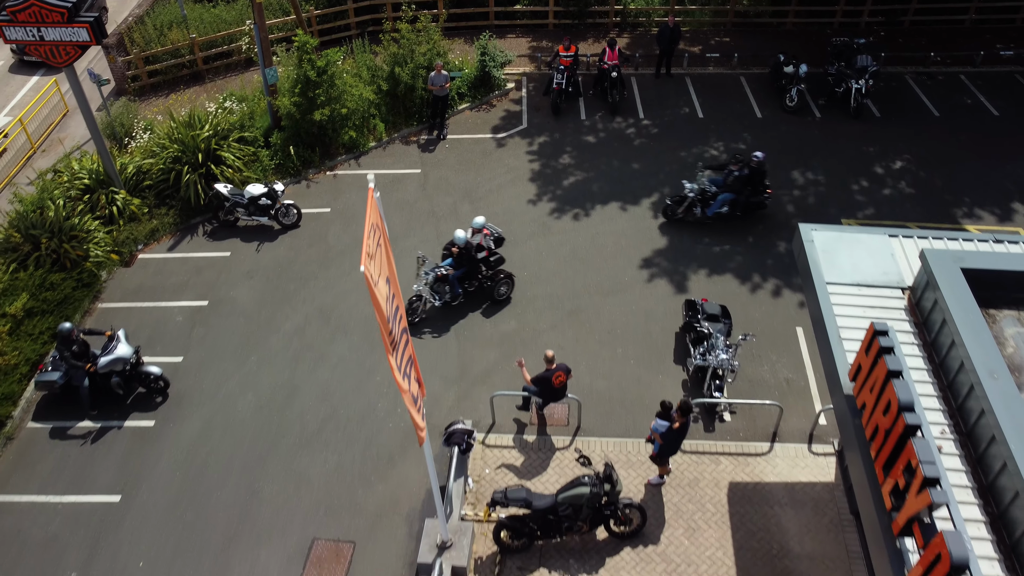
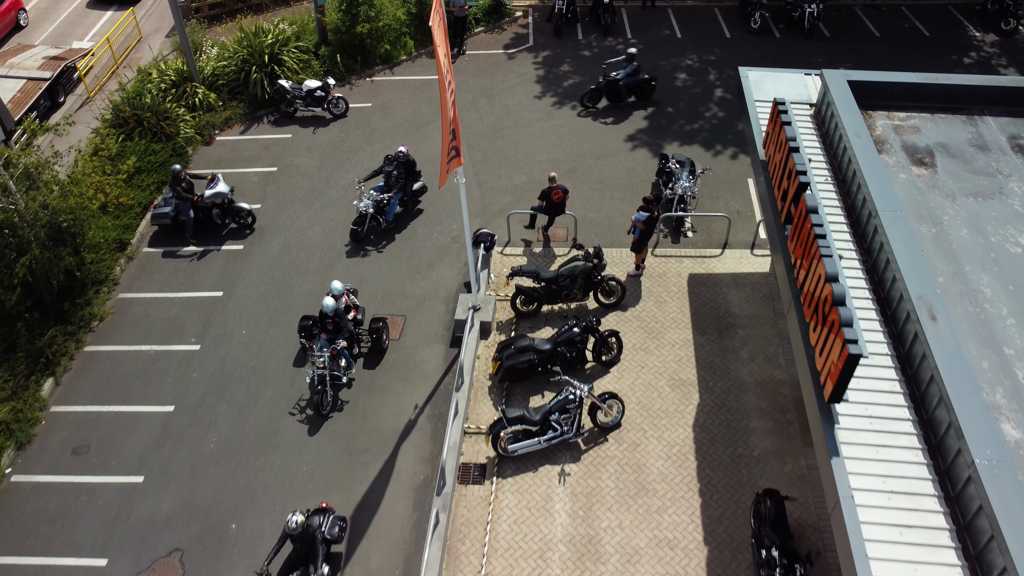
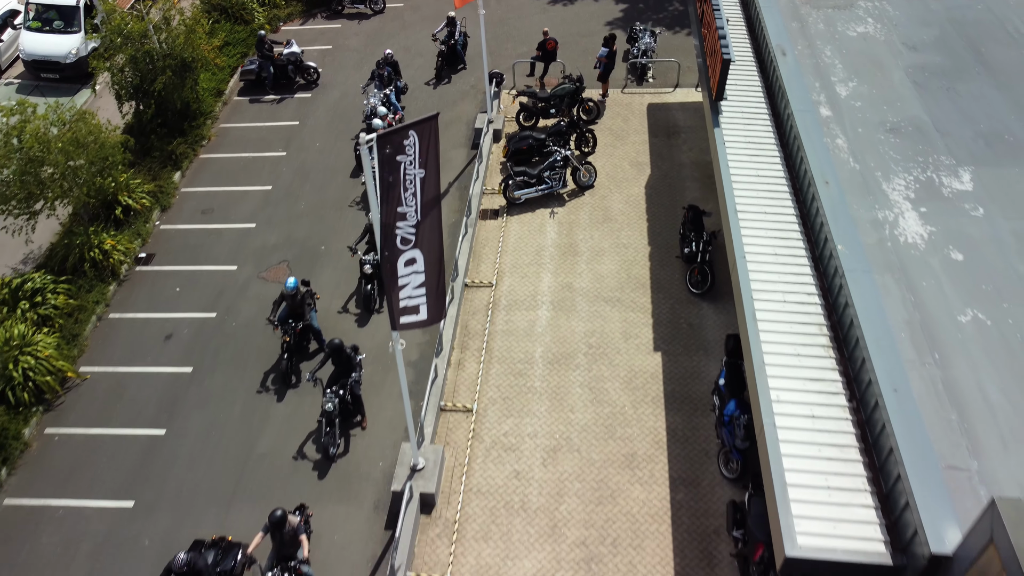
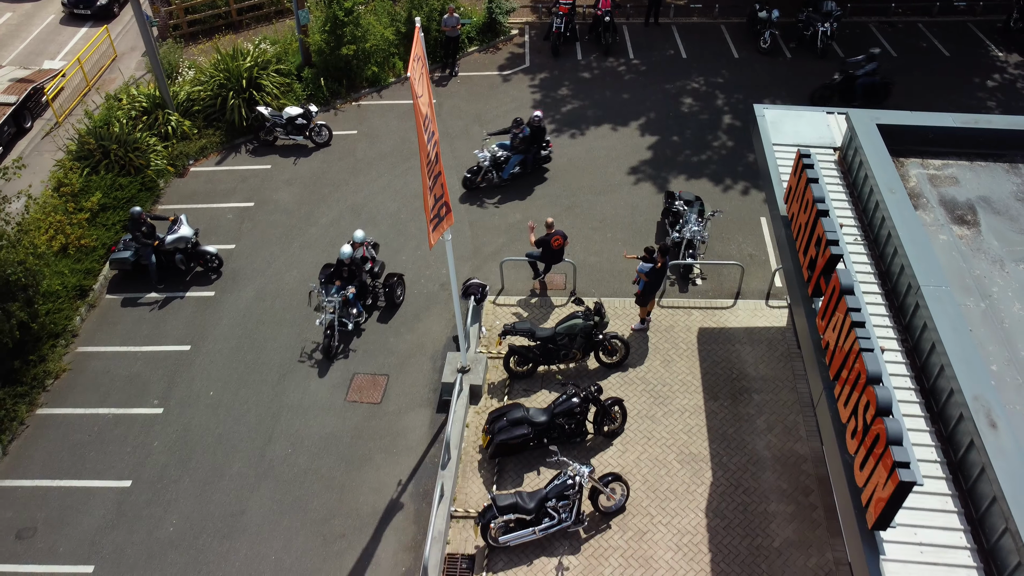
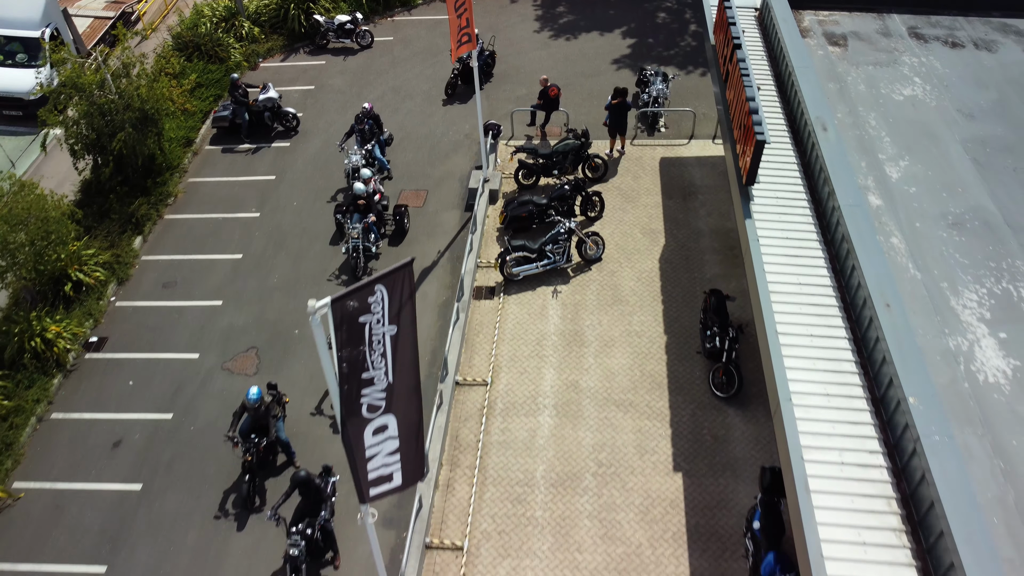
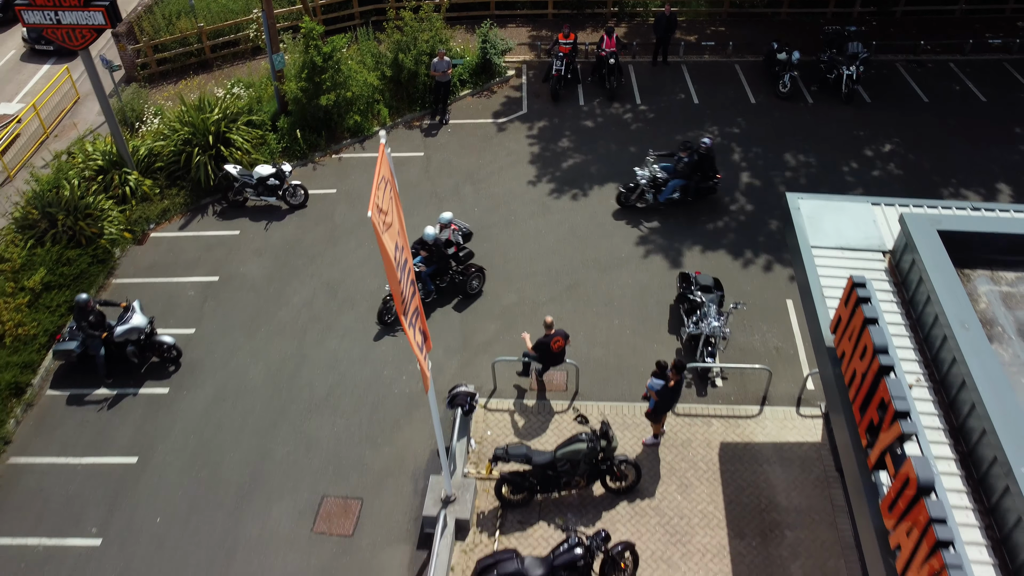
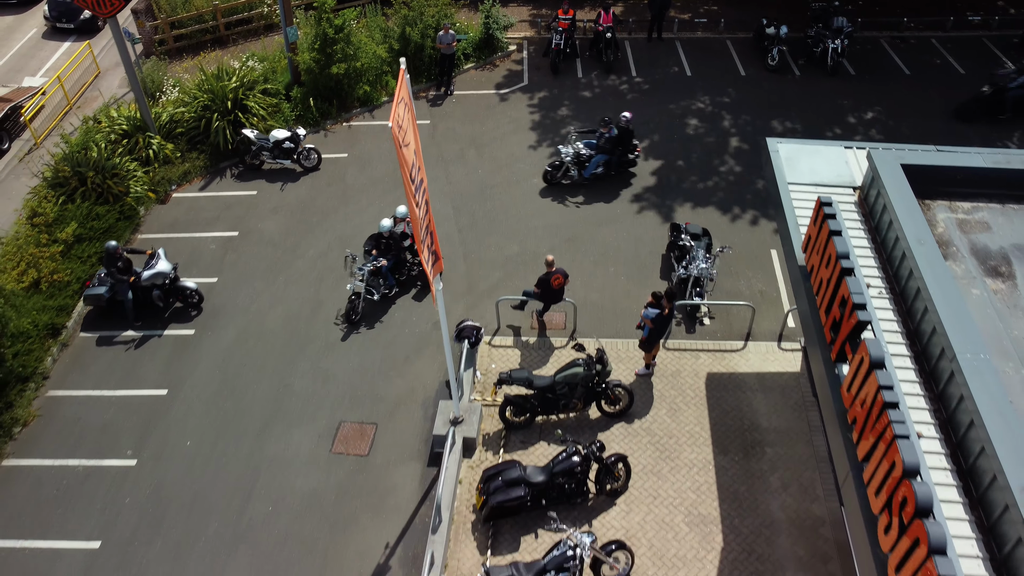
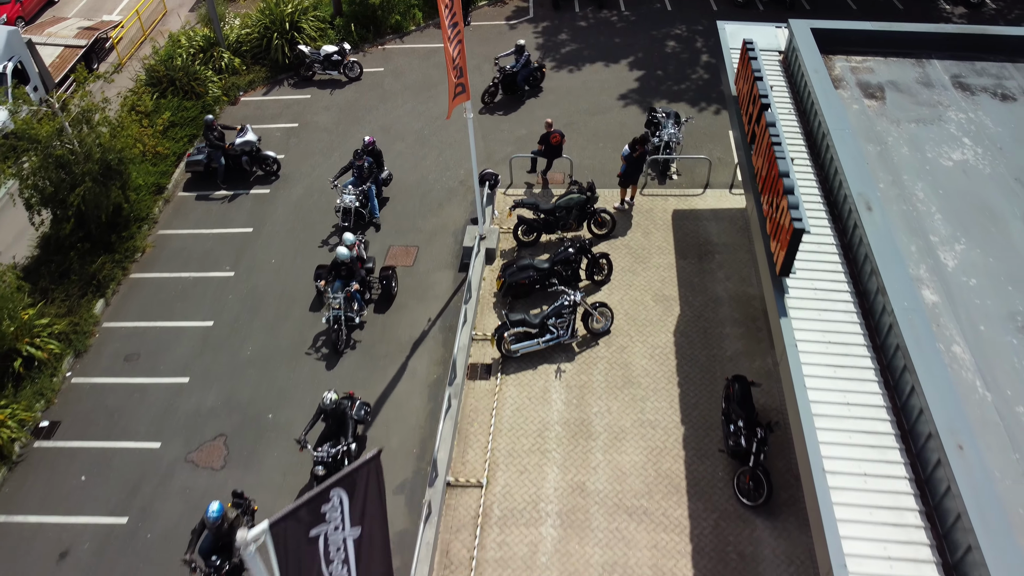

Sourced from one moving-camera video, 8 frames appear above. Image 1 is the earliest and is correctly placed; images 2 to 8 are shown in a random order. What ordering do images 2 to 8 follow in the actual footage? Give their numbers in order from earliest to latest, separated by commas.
6, 7, 4, 2, 8, 5, 3
